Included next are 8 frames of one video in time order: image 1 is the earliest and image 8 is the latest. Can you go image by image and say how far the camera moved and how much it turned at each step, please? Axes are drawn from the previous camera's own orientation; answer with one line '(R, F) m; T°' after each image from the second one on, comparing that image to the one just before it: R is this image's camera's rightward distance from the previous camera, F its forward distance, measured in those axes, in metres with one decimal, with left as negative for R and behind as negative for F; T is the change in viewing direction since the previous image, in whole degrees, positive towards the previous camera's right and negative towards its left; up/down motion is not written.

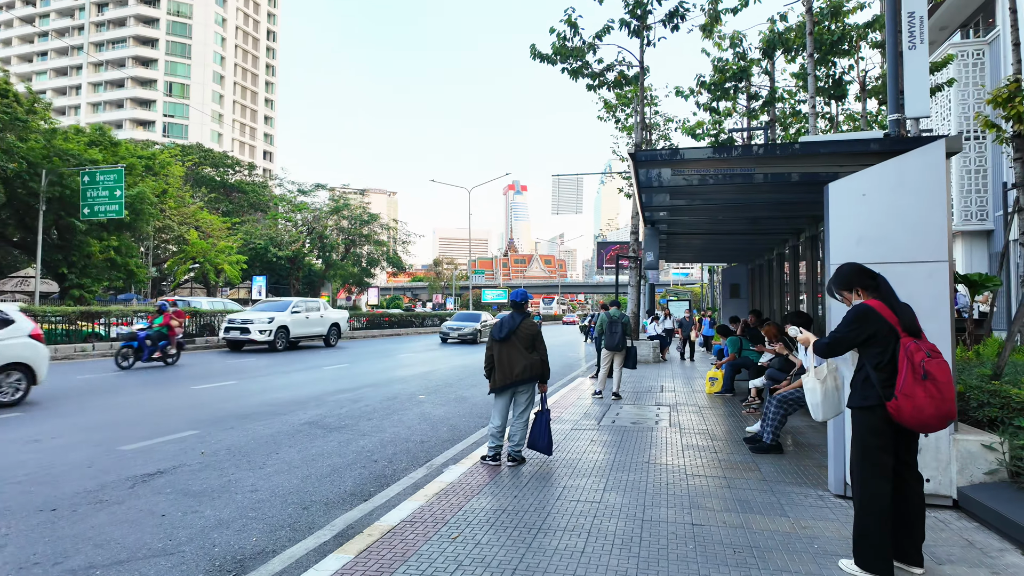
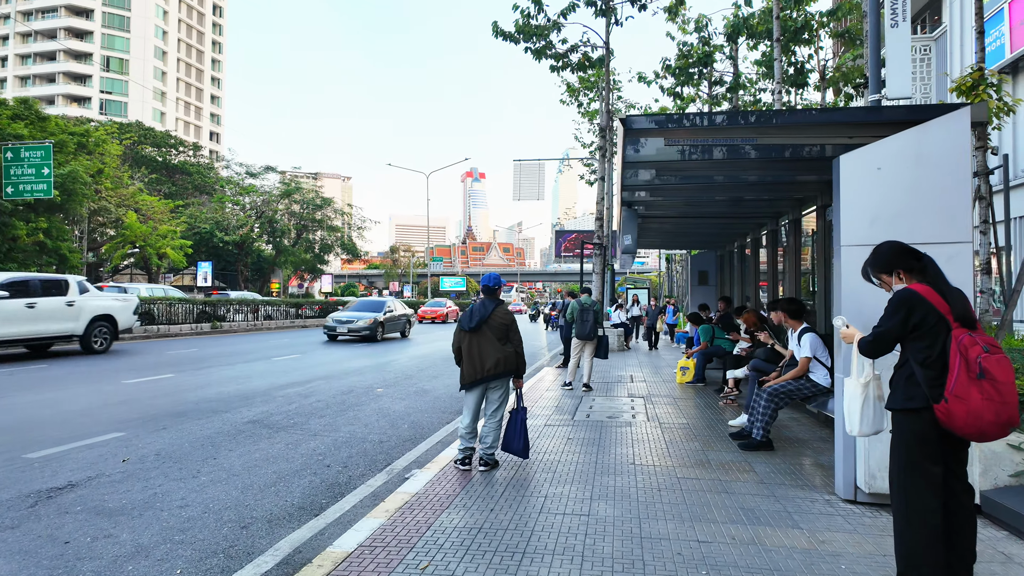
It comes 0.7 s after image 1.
(-0.1, +0.7) m; +4°
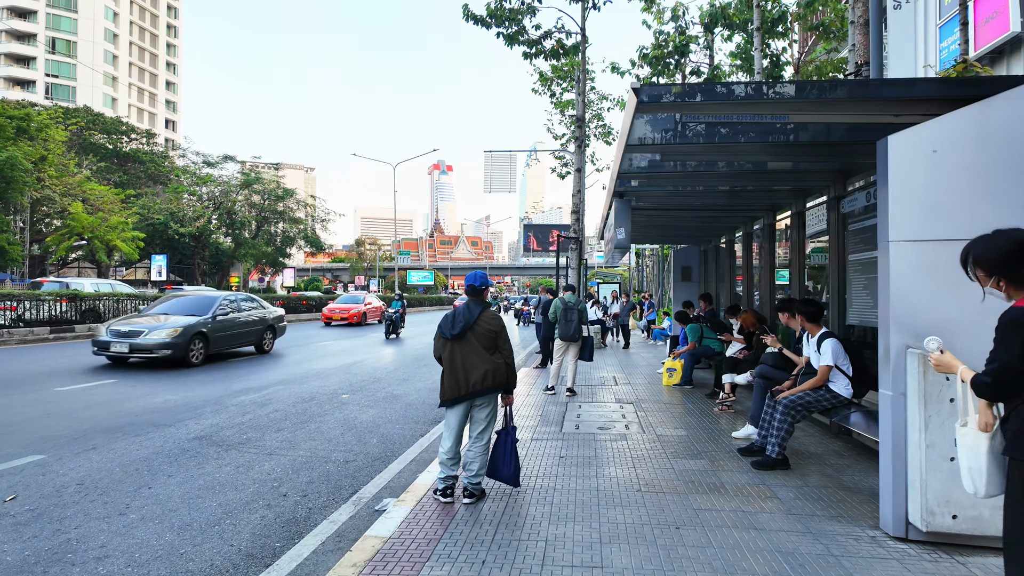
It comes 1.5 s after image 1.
(-0.2, +0.8) m; +3°
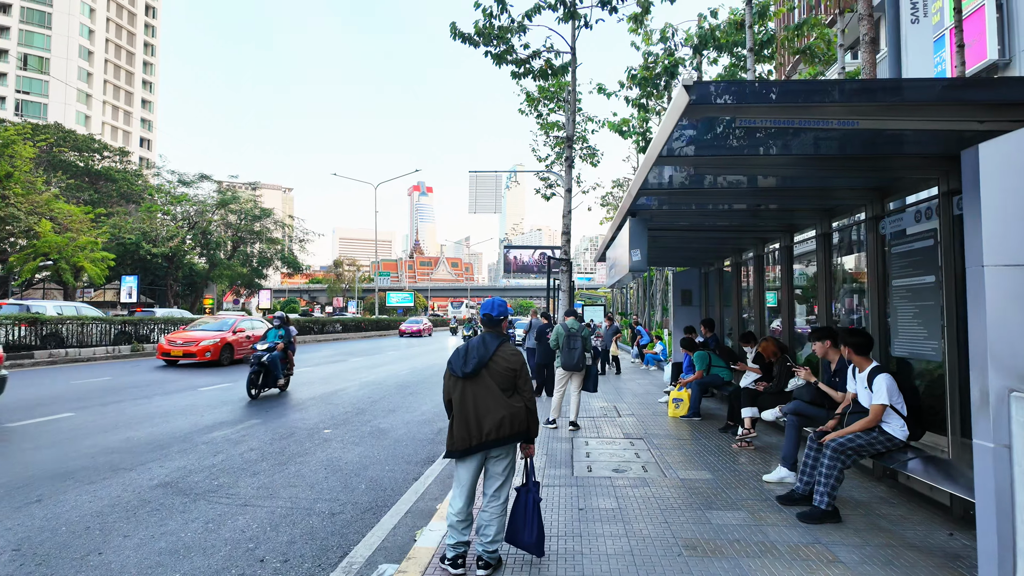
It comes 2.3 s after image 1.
(-0.3, +0.7) m; +2°
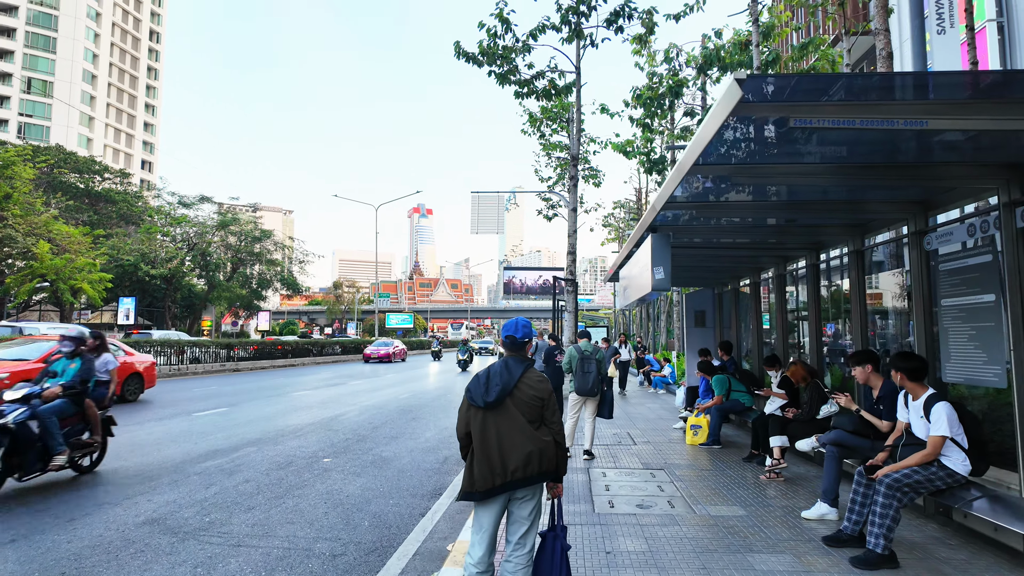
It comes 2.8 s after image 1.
(-0.2, +0.4) m; 0°
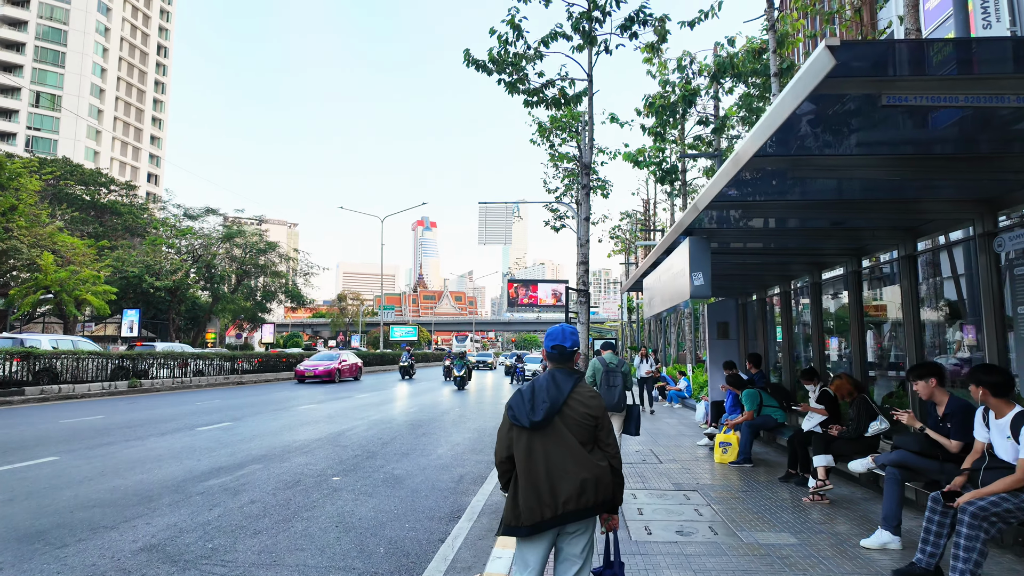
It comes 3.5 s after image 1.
(-0.2, +0.4) m; 0°
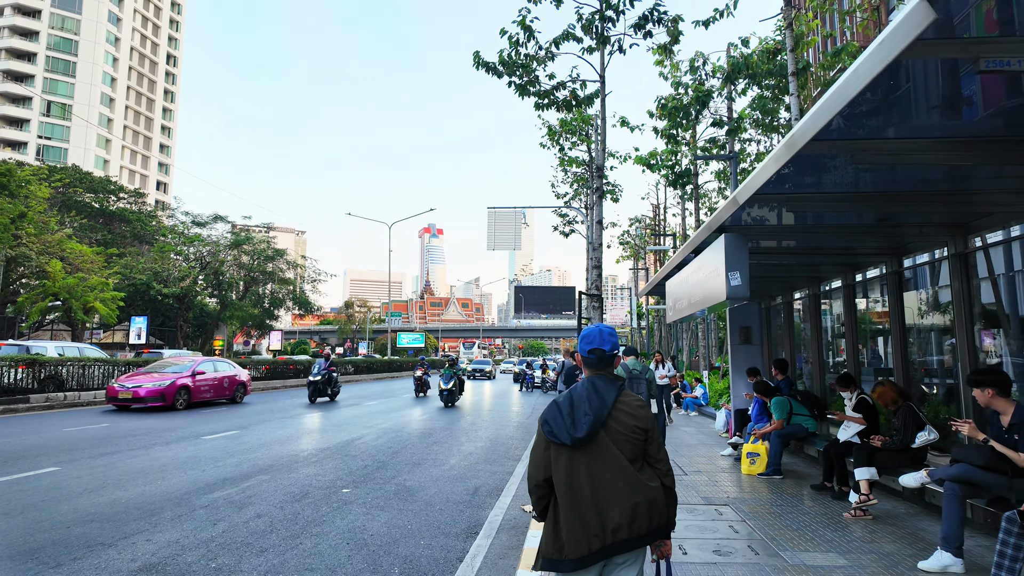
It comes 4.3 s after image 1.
(-0.1, +0.4) m; -1°
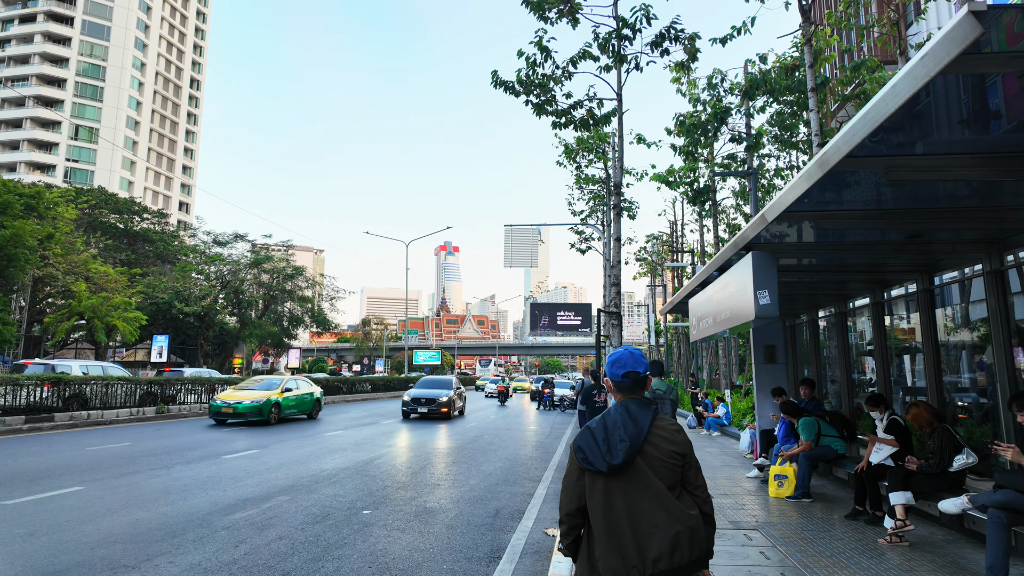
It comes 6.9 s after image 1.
(-0.1, 0.0) m; -1°
